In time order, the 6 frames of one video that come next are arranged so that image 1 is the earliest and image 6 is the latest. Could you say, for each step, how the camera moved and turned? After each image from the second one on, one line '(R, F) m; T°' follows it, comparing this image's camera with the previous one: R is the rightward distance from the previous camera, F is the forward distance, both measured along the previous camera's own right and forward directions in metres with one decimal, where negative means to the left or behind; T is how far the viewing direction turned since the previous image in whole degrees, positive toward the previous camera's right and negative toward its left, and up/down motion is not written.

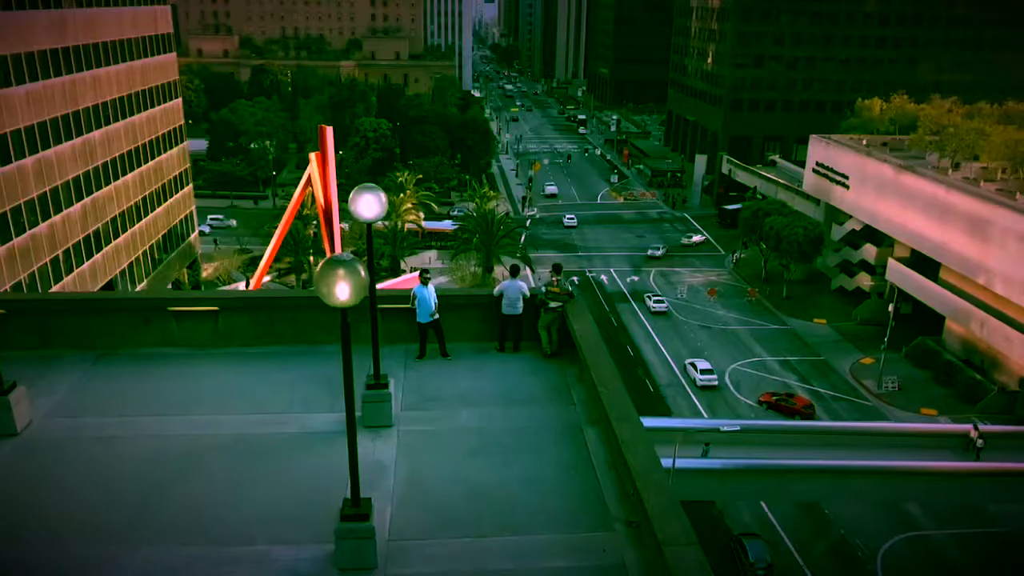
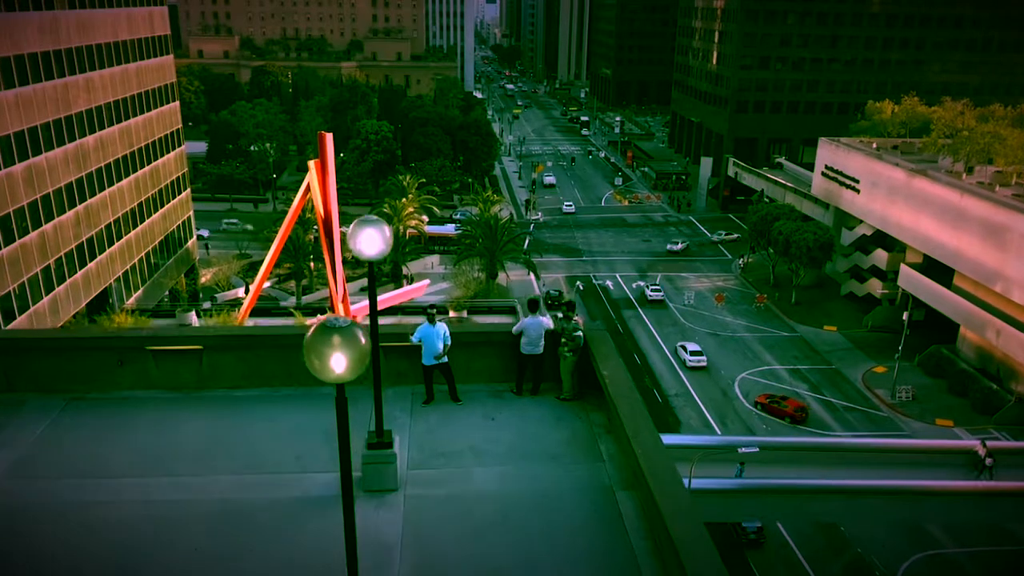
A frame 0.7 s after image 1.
(-0.2, +1.0) m; 0°
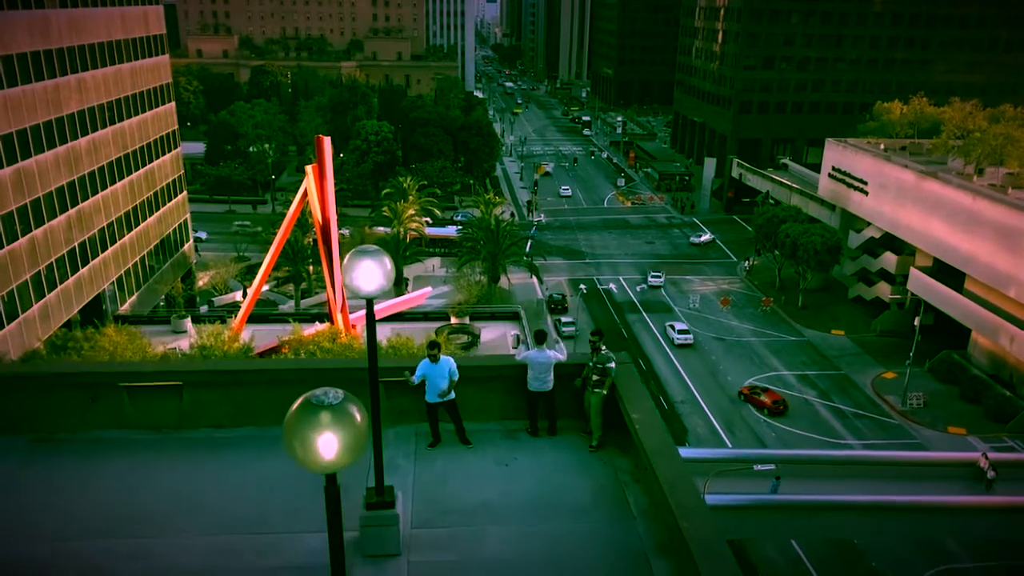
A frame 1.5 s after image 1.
(-0.2, +0.9) m; 0°
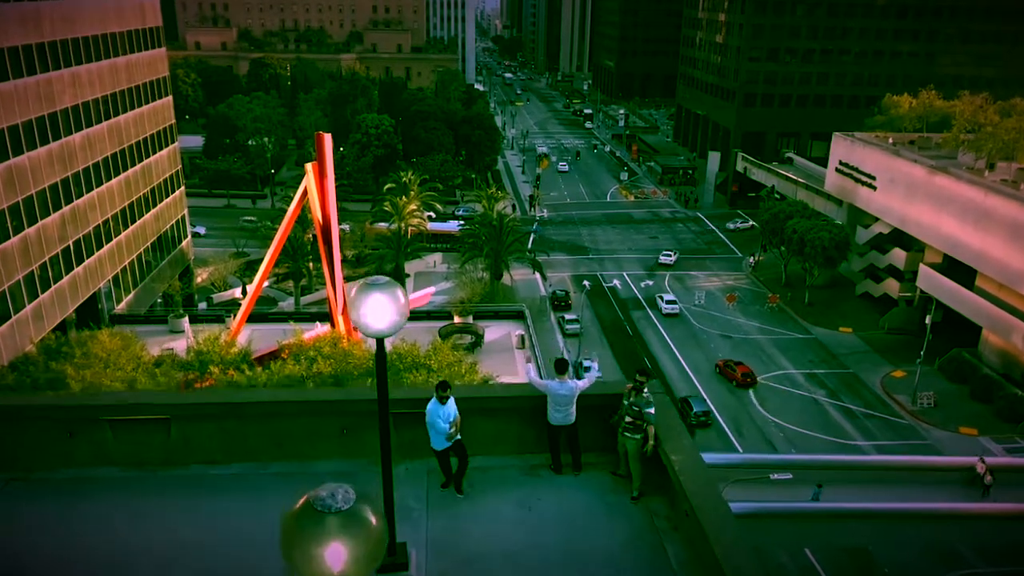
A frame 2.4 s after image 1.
(-0.2, +0.8) m; 0°
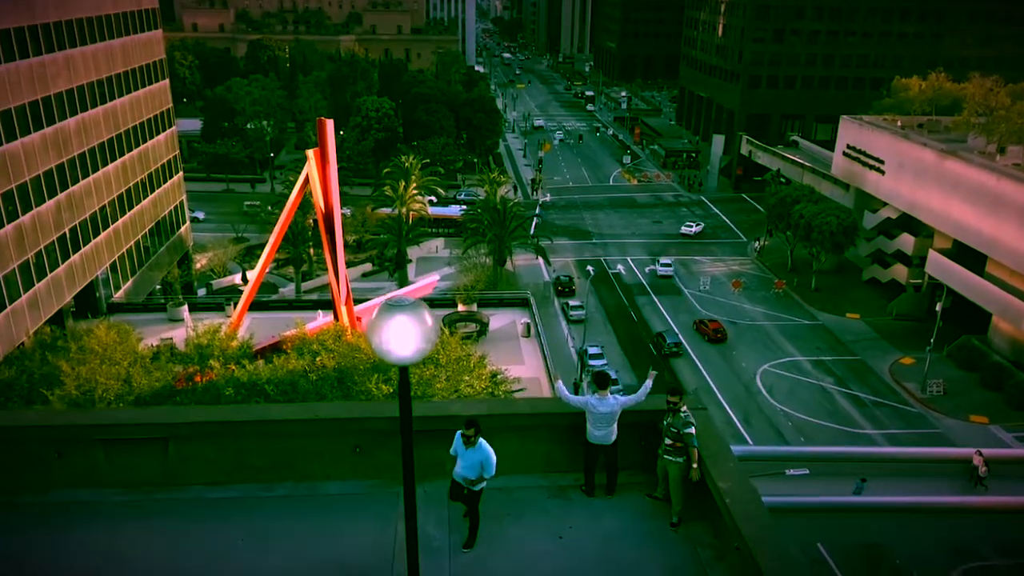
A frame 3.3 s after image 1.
(-0.2, +0.6) m; 0°
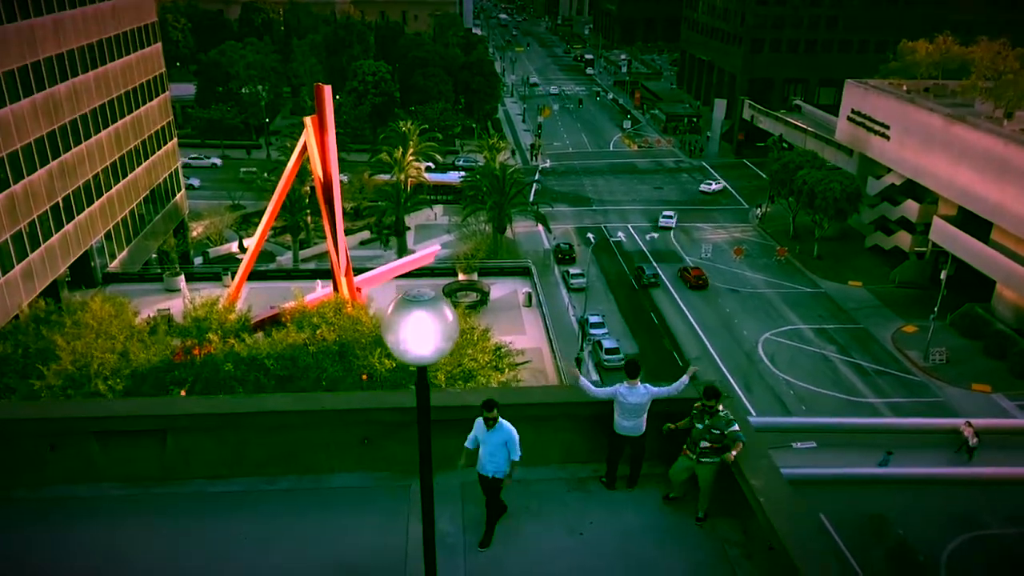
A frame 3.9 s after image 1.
(-0.1, +0.4) m; 0°
